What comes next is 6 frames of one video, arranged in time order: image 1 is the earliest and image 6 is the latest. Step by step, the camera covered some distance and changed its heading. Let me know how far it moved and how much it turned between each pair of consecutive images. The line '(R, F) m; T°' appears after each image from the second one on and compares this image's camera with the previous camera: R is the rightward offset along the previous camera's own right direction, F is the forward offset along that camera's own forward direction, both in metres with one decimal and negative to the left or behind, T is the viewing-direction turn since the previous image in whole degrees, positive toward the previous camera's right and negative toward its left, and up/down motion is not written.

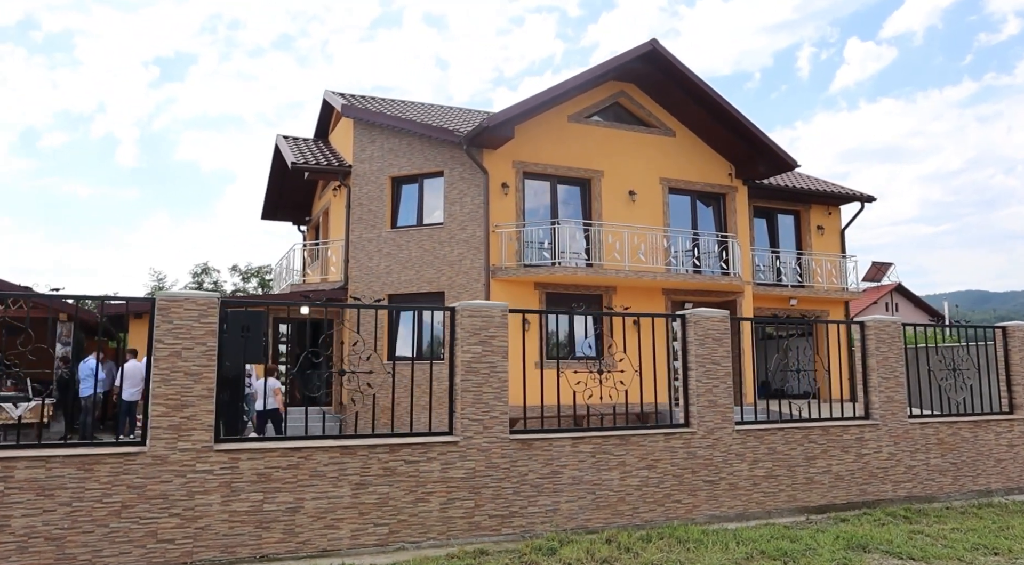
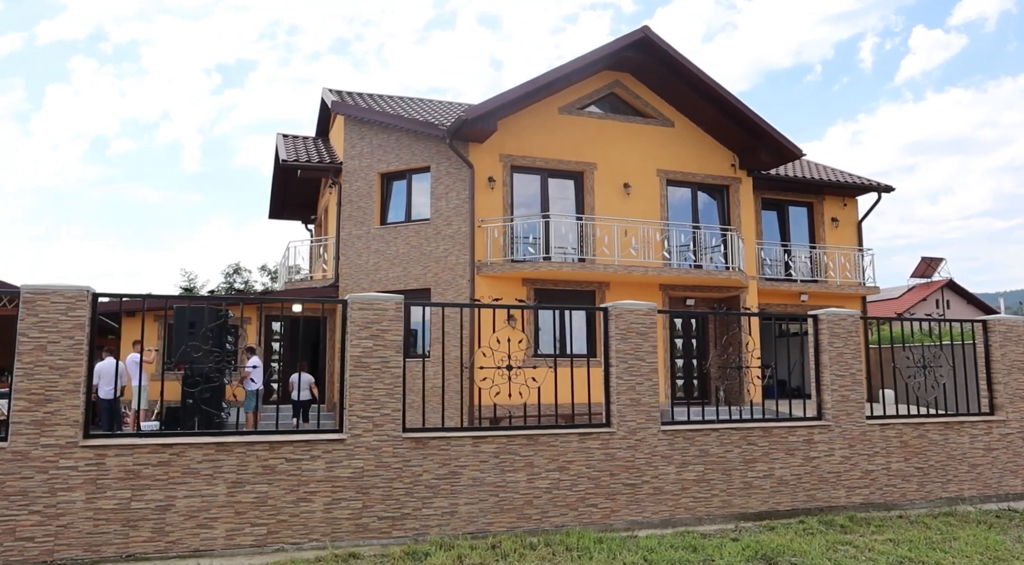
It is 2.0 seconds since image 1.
(+1.2, +0.3) m; -4°
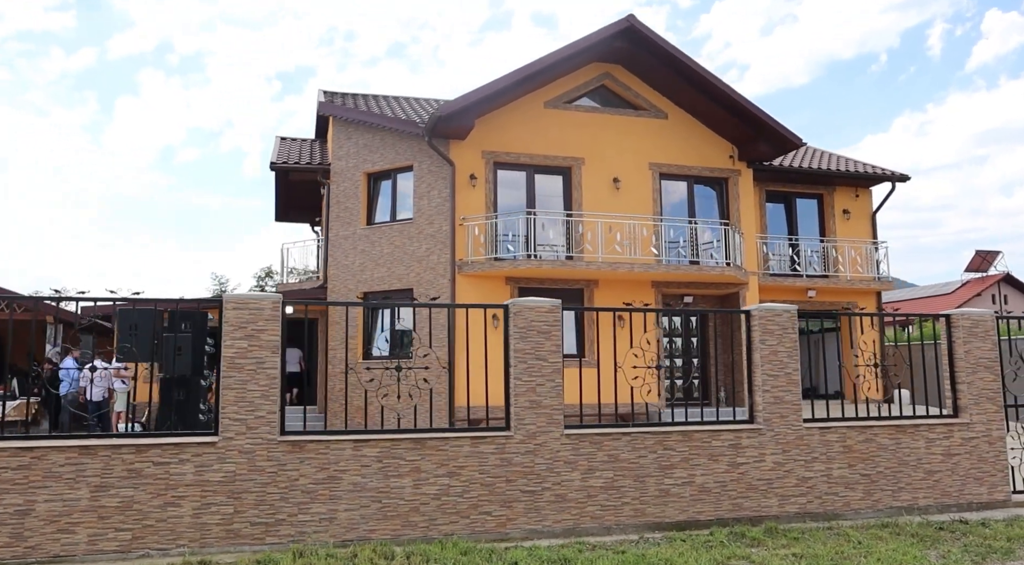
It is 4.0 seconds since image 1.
(+1.3, +0.3) m; -4°
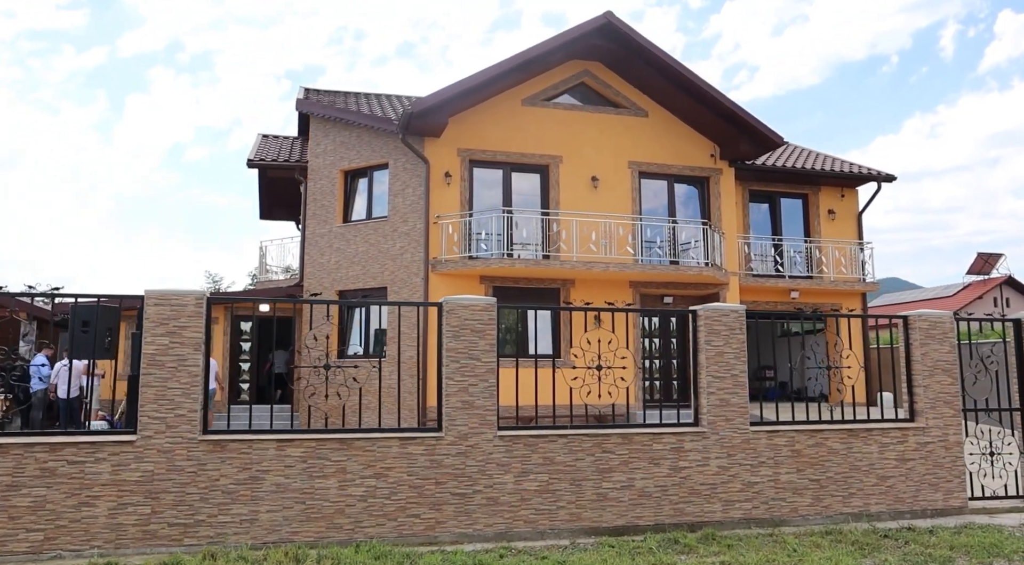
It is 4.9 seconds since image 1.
(+0.6, +0.1) m; -1°
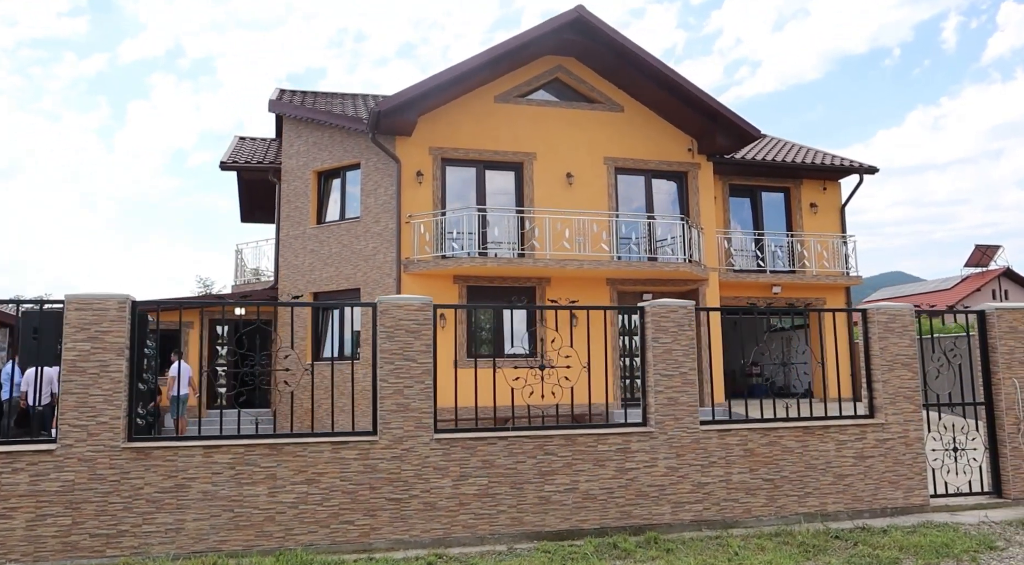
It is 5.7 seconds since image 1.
(+0.5, +0.2) m; 0°
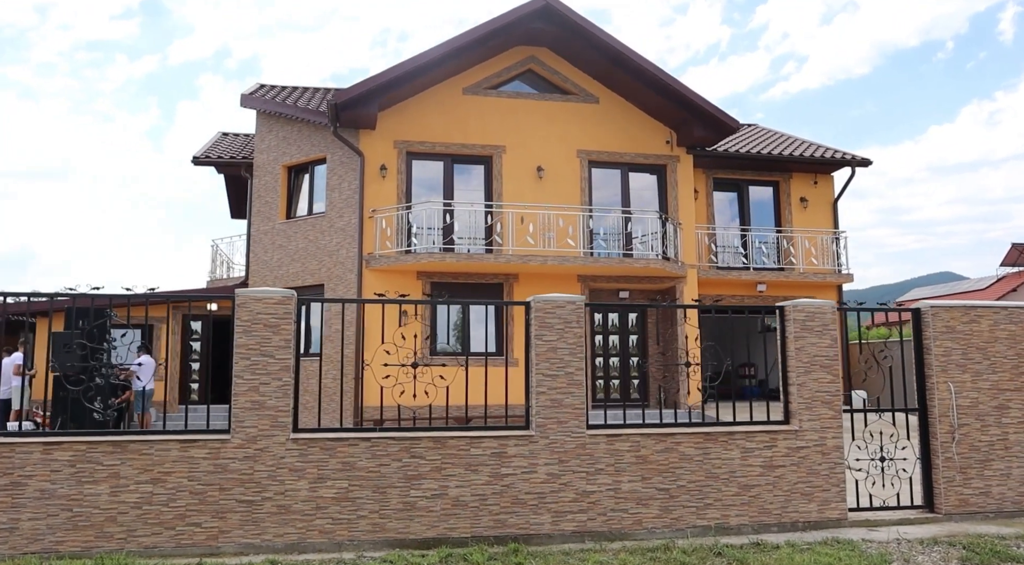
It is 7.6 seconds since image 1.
(+1.3, +0.4) m; -3°
